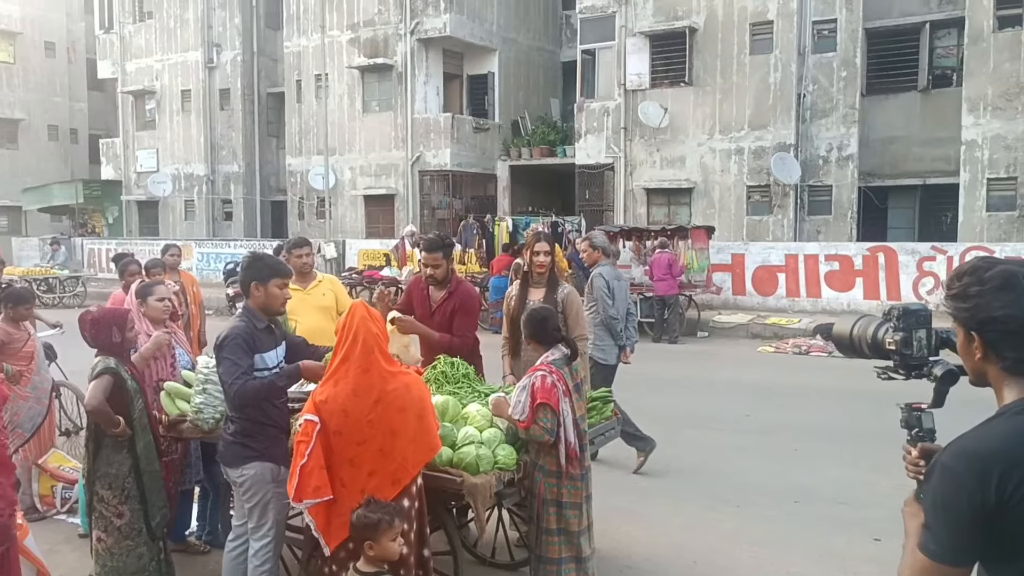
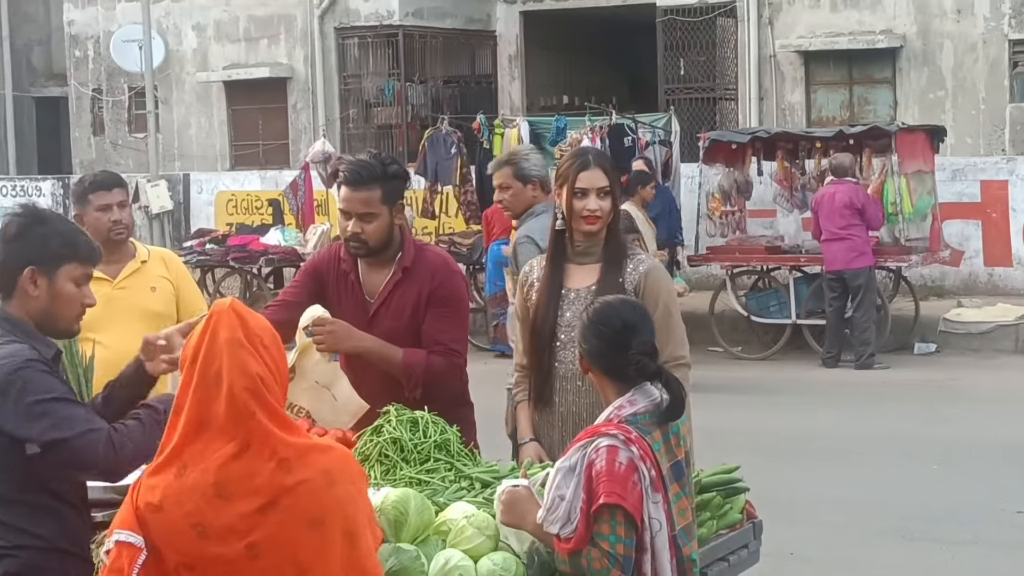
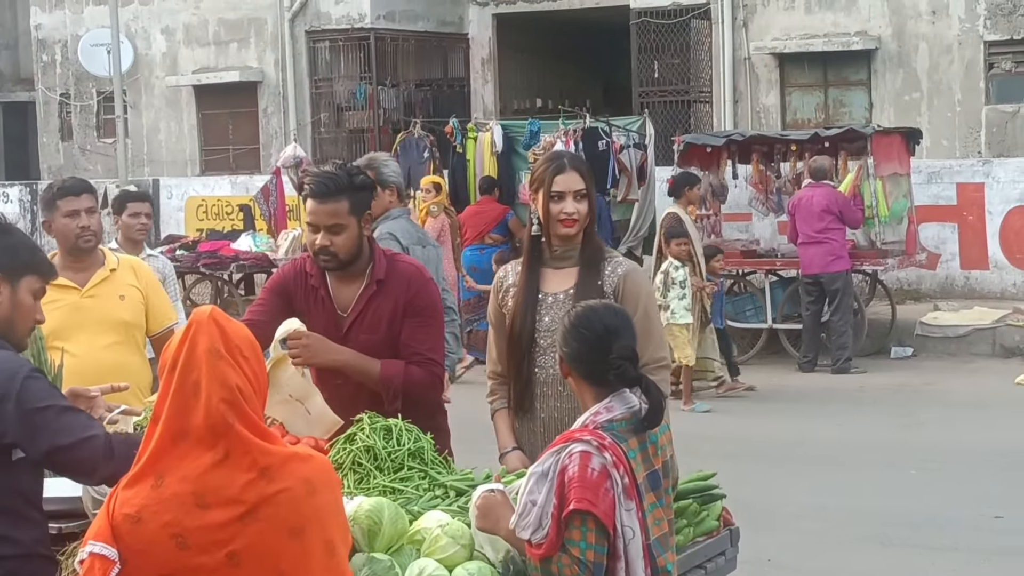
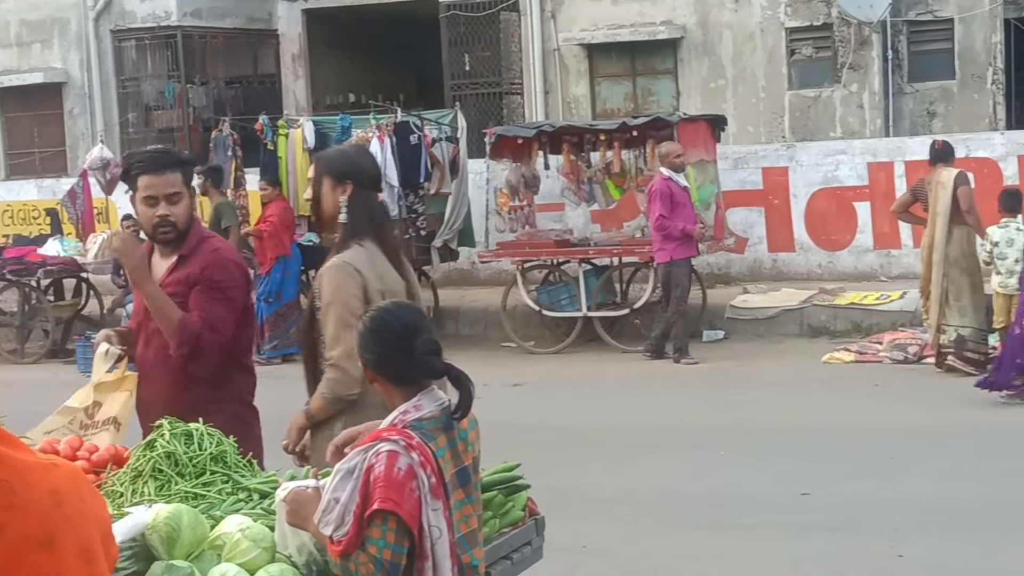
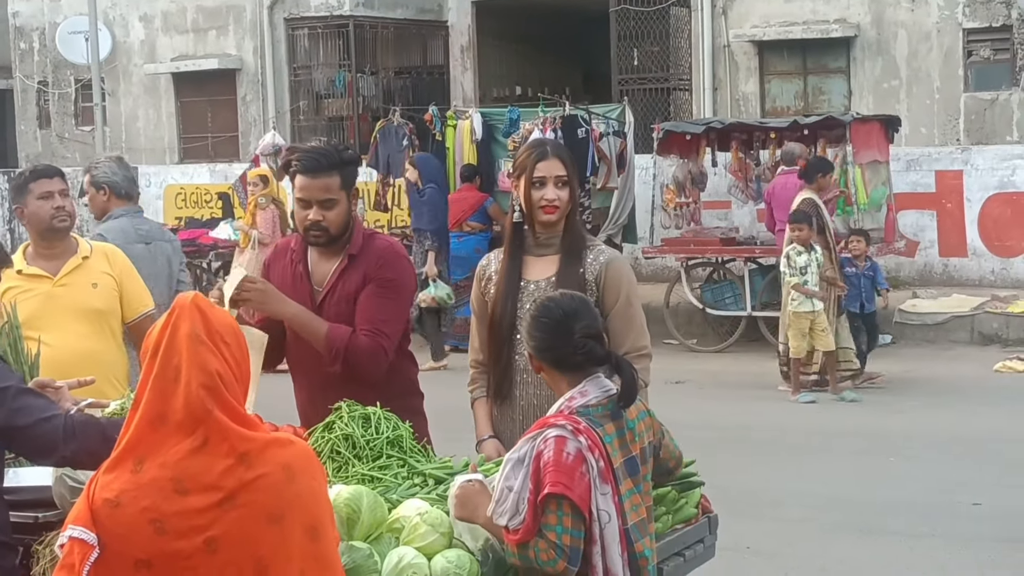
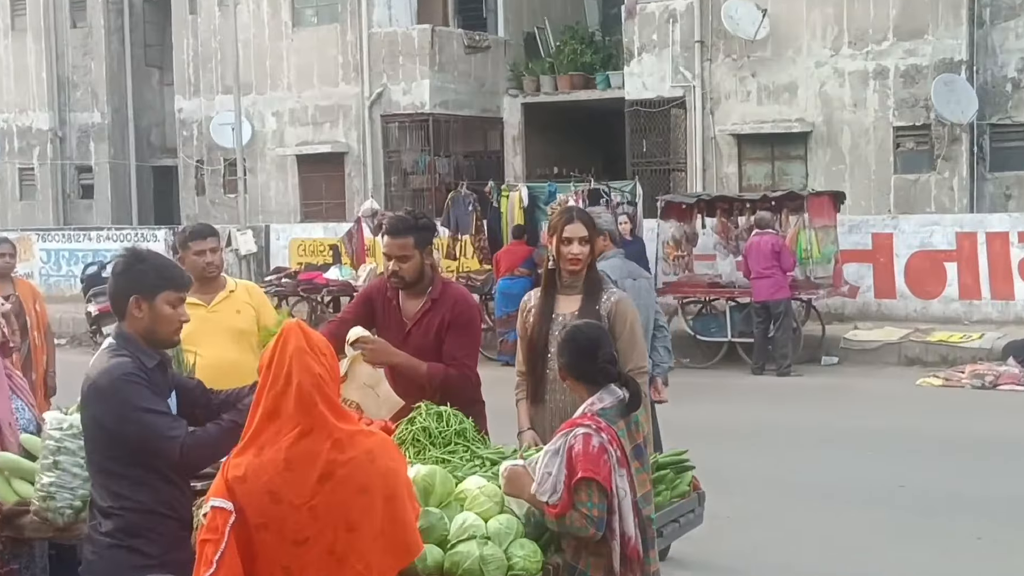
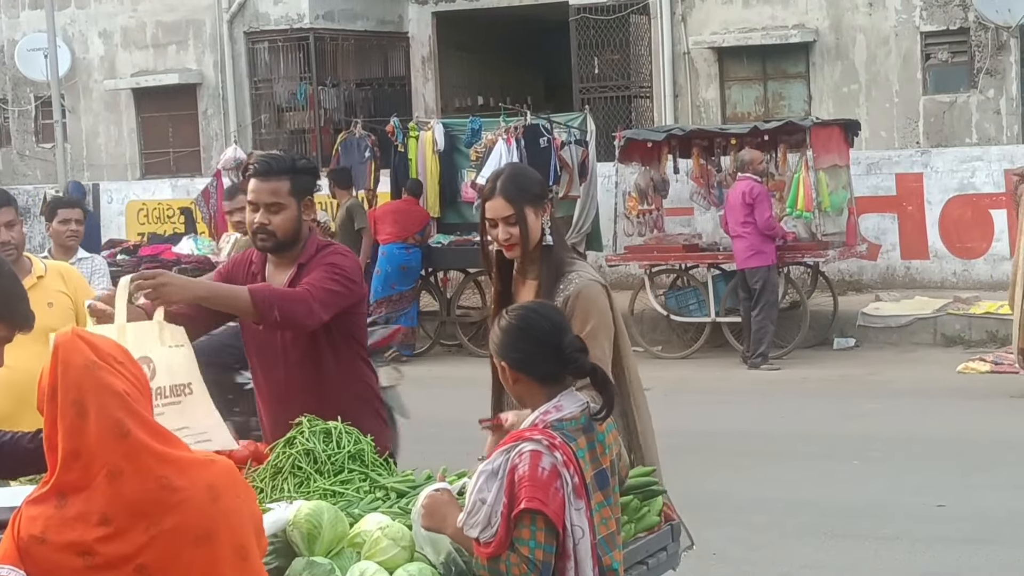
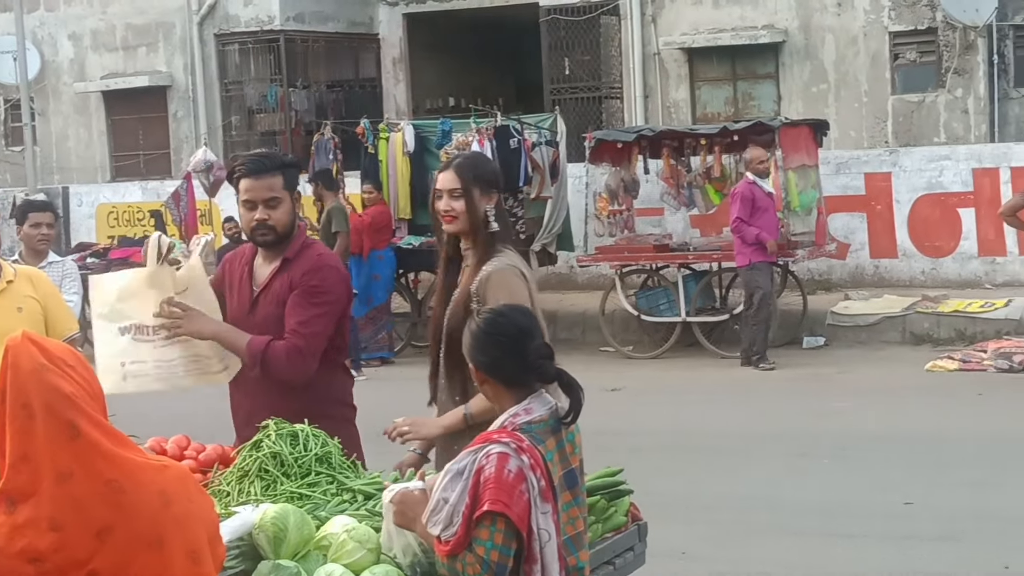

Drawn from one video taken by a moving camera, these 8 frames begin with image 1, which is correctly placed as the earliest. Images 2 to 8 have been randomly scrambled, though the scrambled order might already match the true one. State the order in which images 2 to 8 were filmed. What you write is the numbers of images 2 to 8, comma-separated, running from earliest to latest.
6, 2, 3, 5, 7, 8, 4
